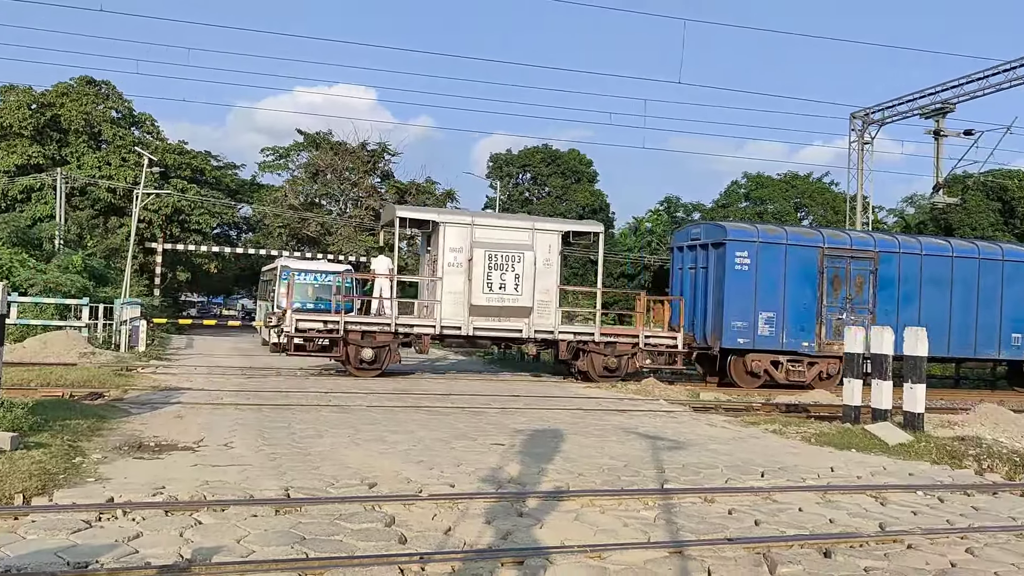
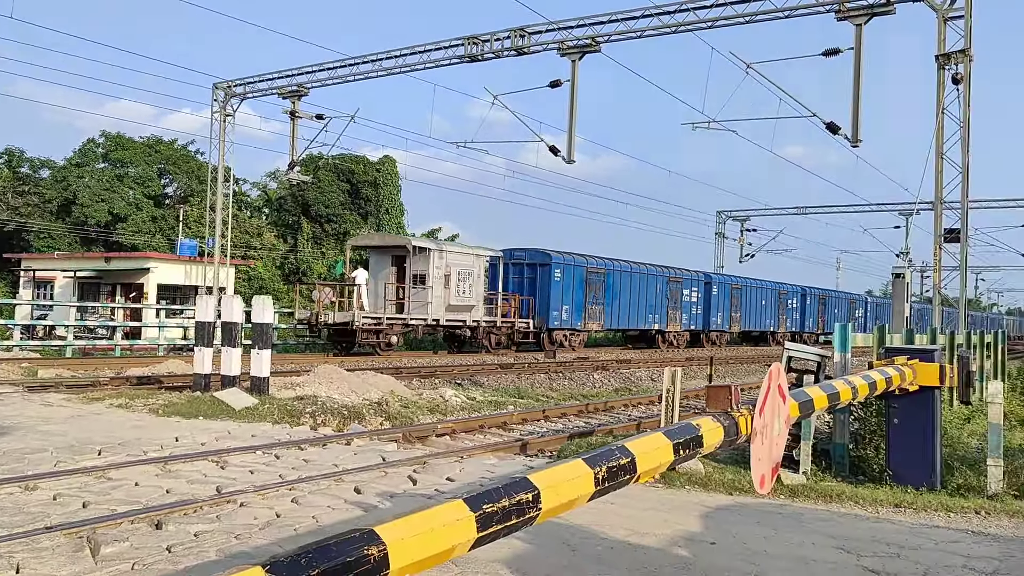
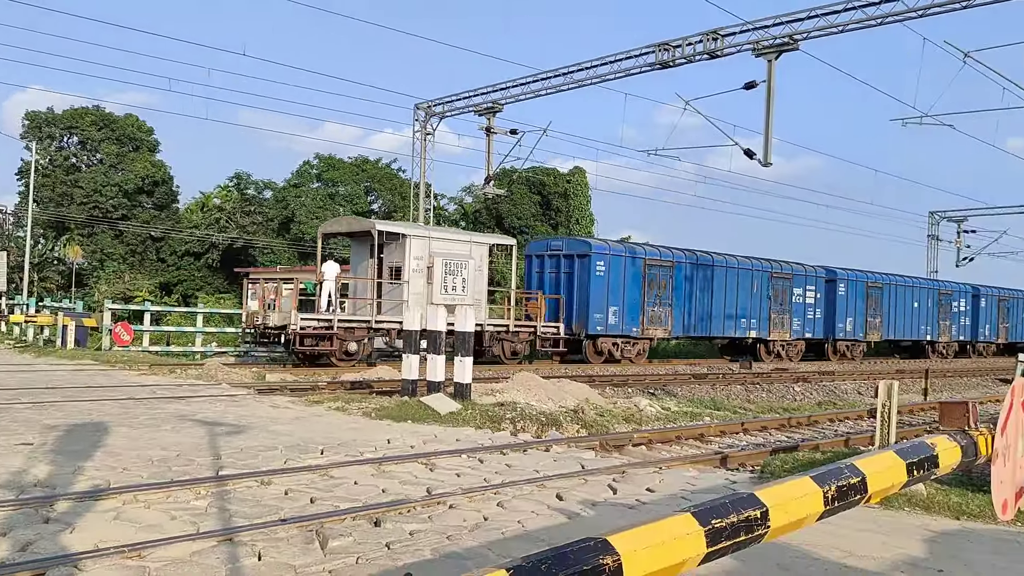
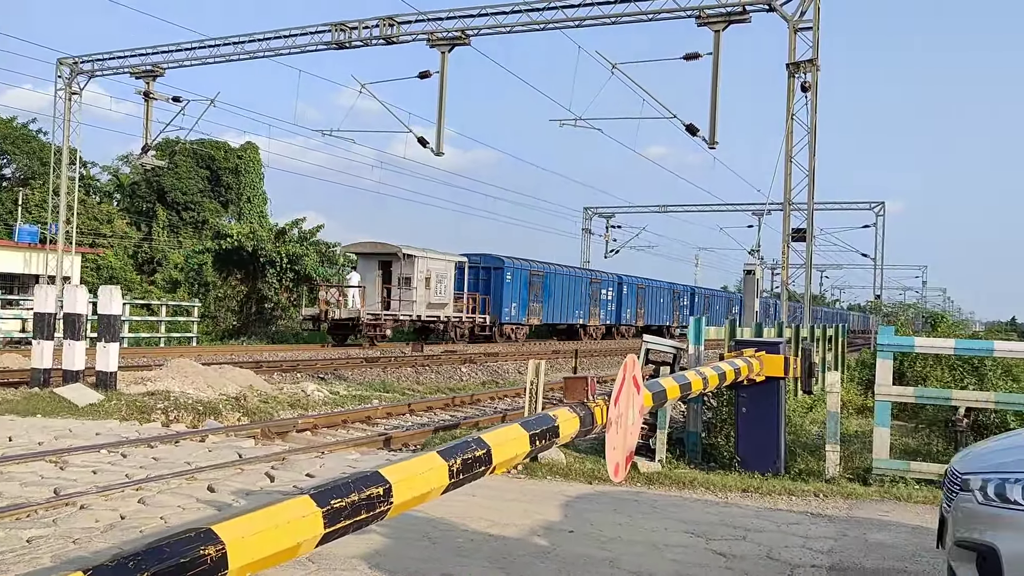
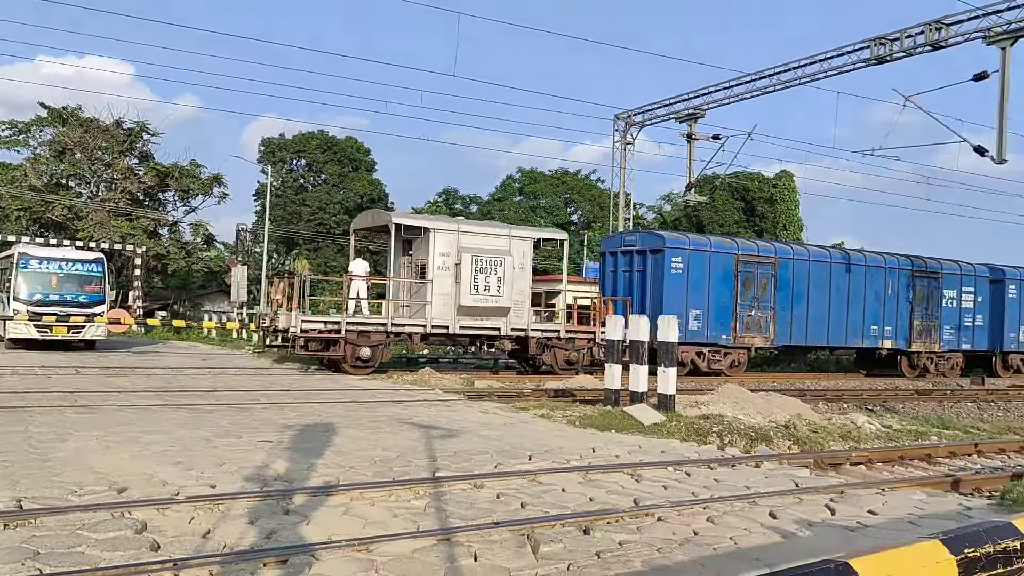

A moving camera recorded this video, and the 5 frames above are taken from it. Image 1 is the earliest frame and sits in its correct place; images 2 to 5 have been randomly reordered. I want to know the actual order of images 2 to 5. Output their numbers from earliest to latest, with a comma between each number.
5, 3, 2, 4
